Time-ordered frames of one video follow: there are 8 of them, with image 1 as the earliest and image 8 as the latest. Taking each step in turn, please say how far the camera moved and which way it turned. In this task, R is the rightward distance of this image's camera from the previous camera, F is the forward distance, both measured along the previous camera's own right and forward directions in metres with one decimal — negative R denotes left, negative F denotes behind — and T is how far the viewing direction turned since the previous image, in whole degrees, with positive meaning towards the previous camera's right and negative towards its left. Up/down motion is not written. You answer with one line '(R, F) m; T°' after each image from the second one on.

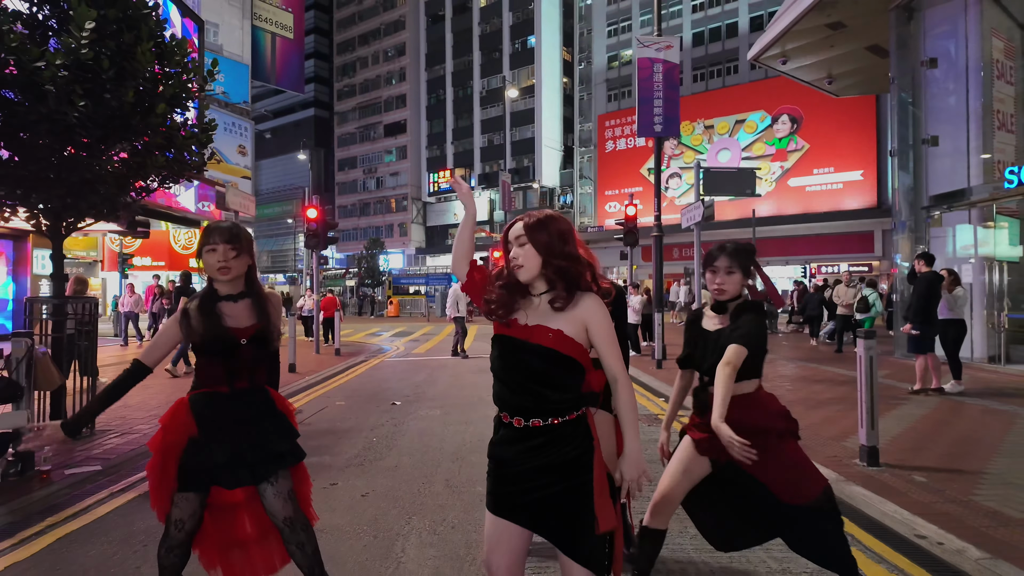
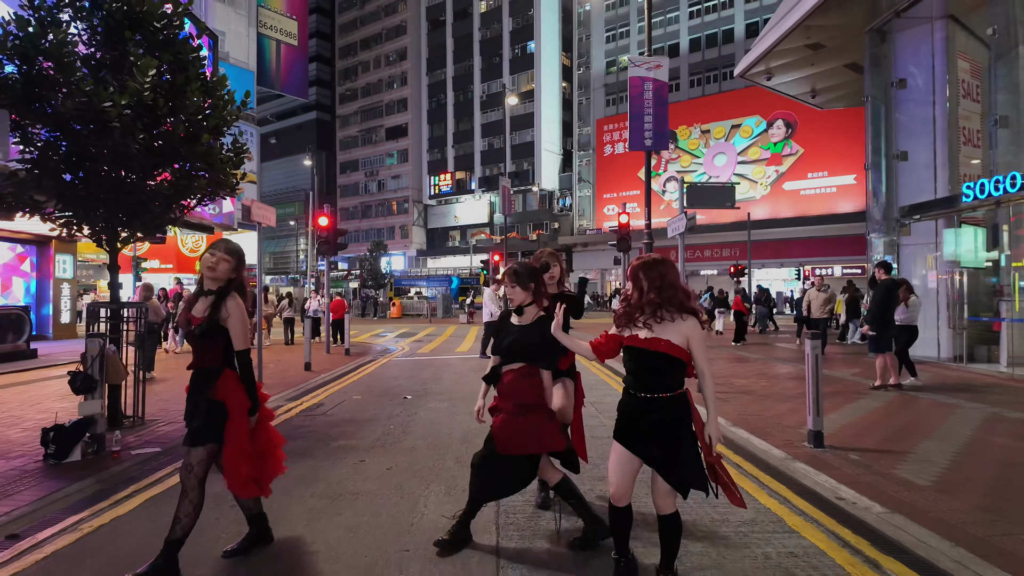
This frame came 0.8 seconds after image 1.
(0.0, -0.9) m; 0°
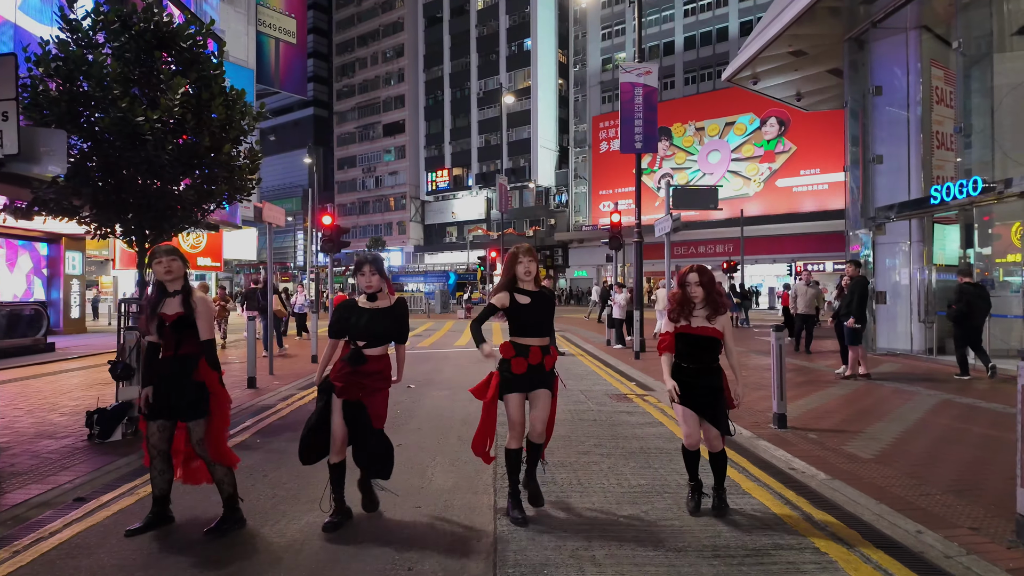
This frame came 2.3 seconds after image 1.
(0.0, -0.7) m; 0°
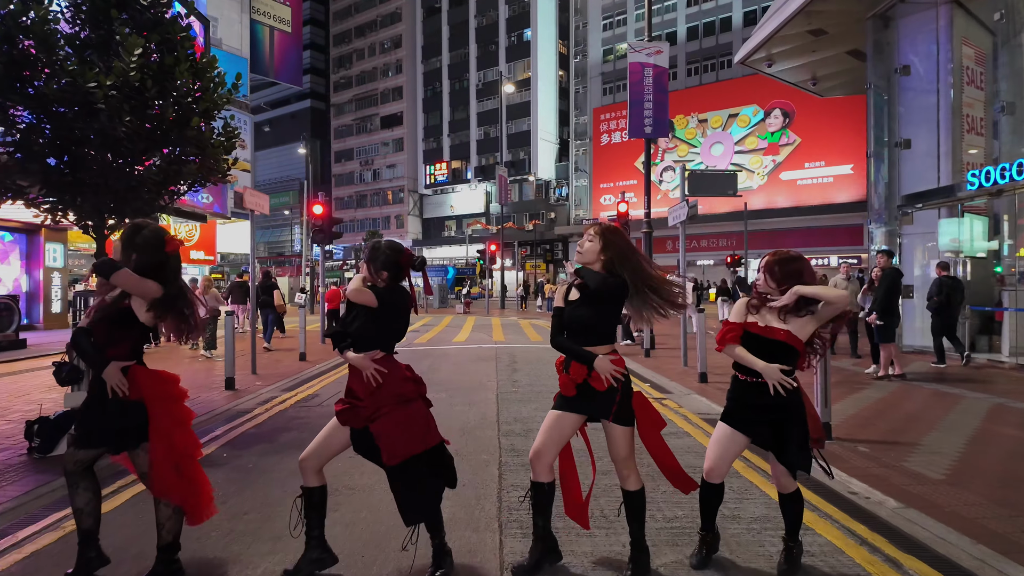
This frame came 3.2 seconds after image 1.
(-0.1, +0.8) m; 0°
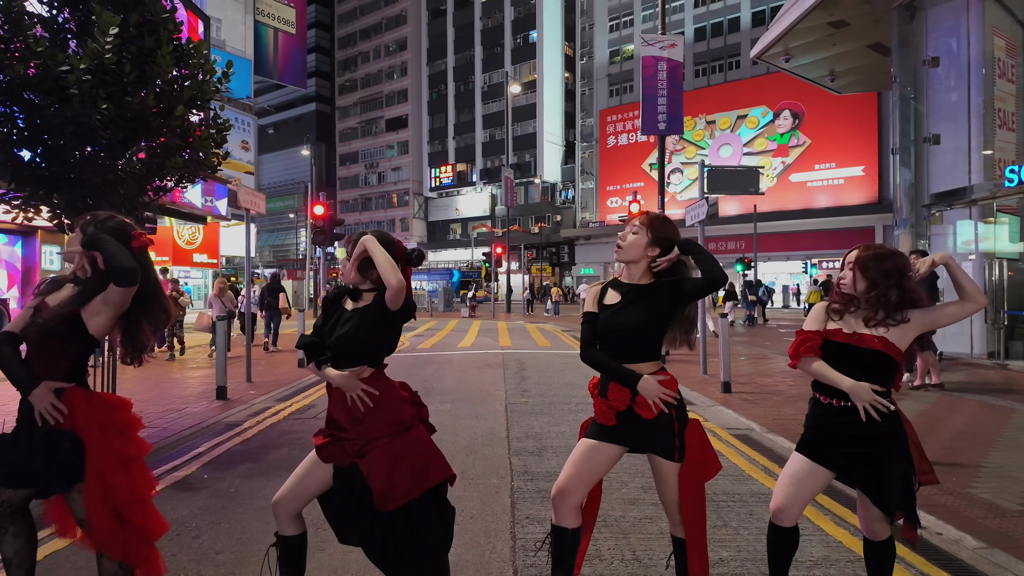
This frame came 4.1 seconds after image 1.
(-0.1, +0.6) m; 0°
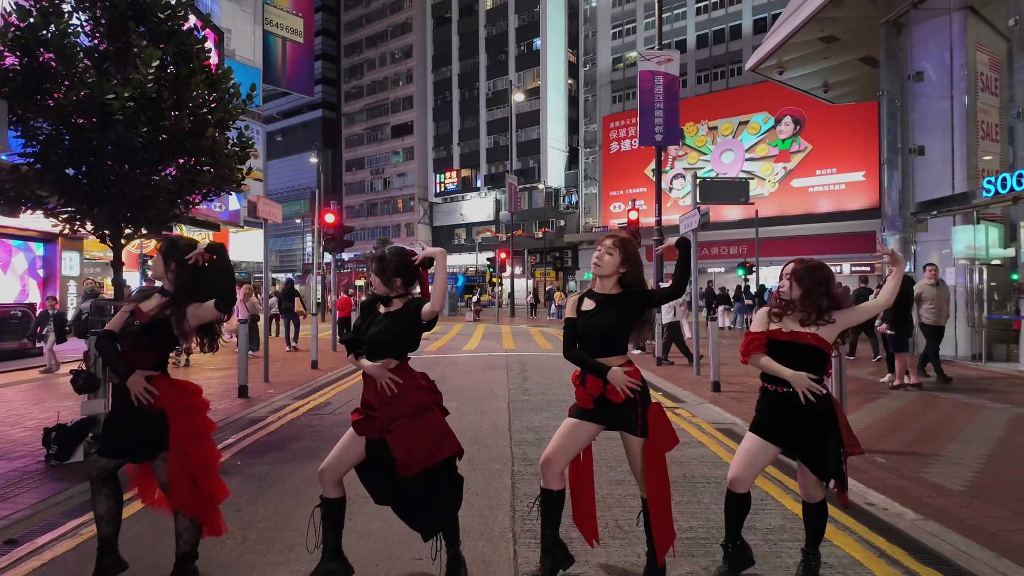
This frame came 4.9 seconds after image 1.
(0.0, -0.6) m; 0°
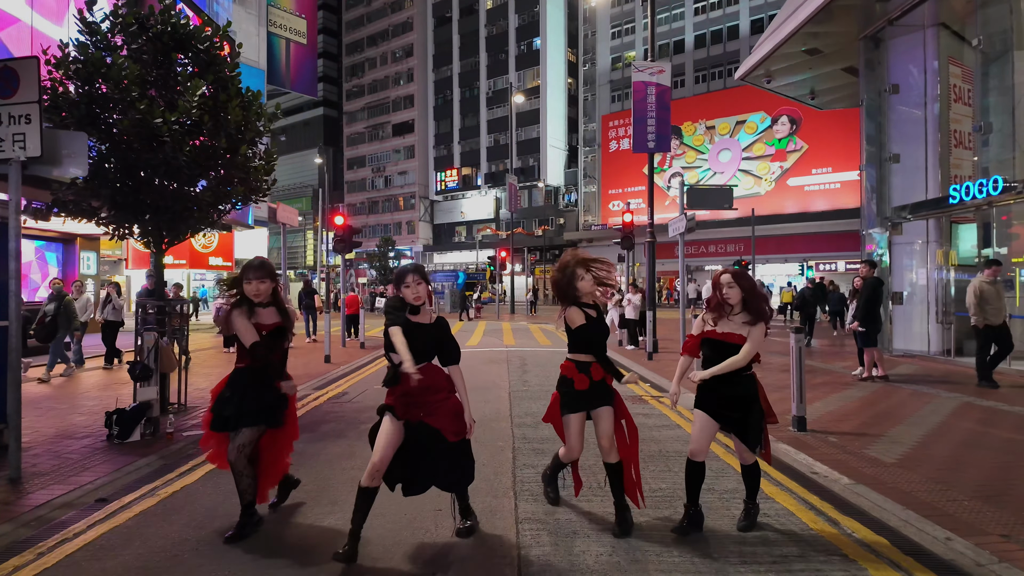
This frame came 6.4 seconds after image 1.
(0.0, -0.8) m; 0°
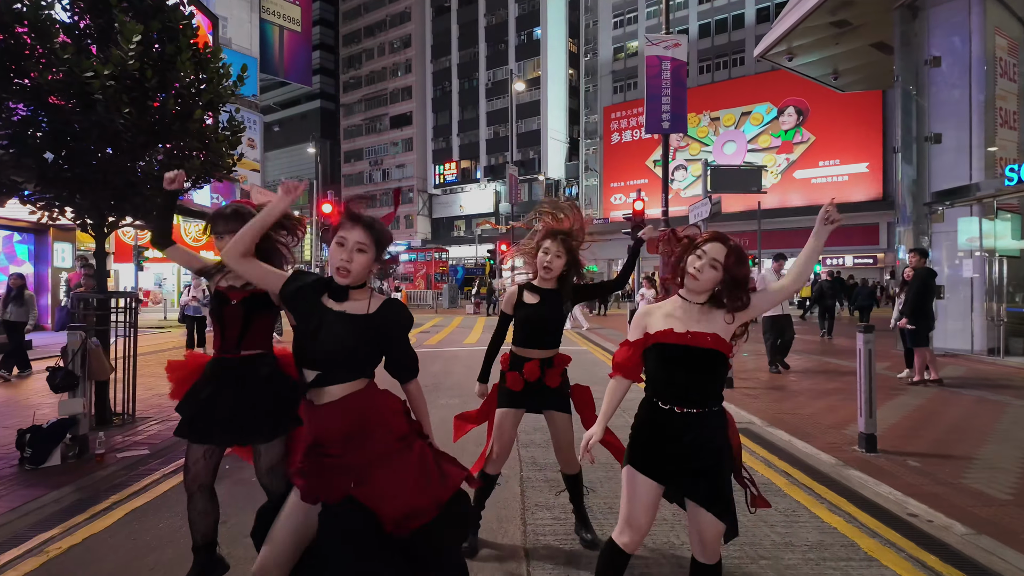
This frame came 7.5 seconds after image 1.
(-0.1, +1.2) m; 0°
